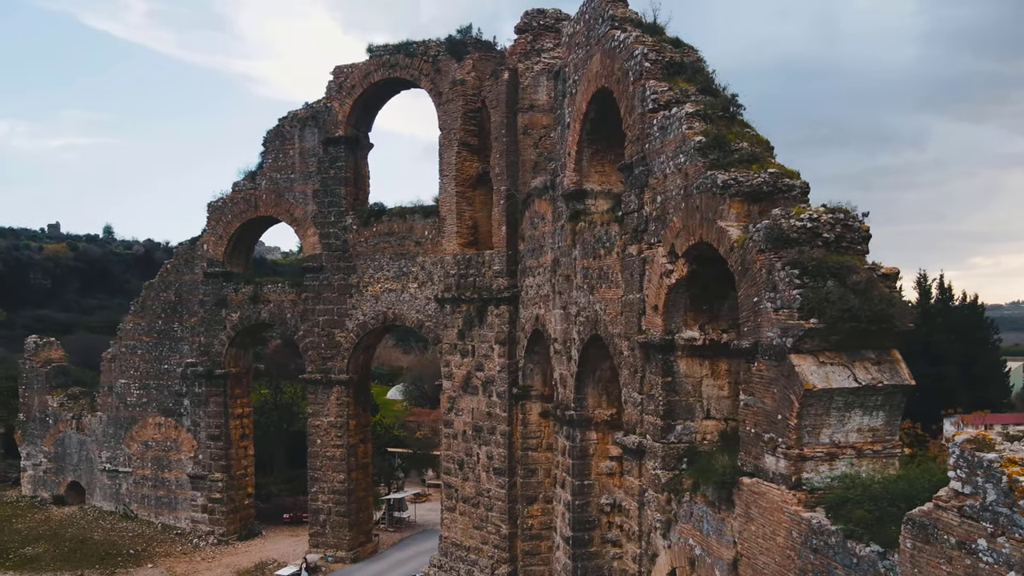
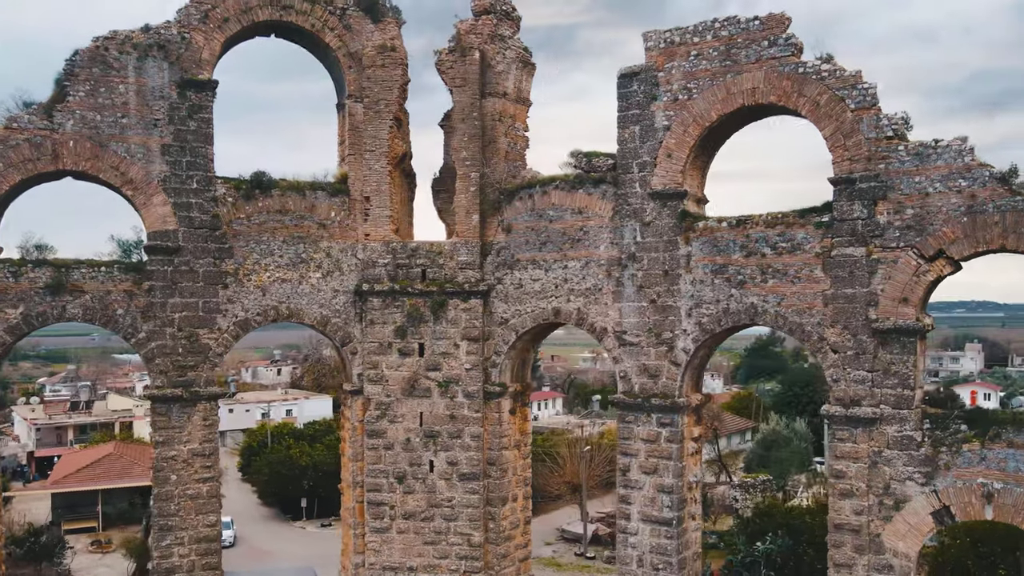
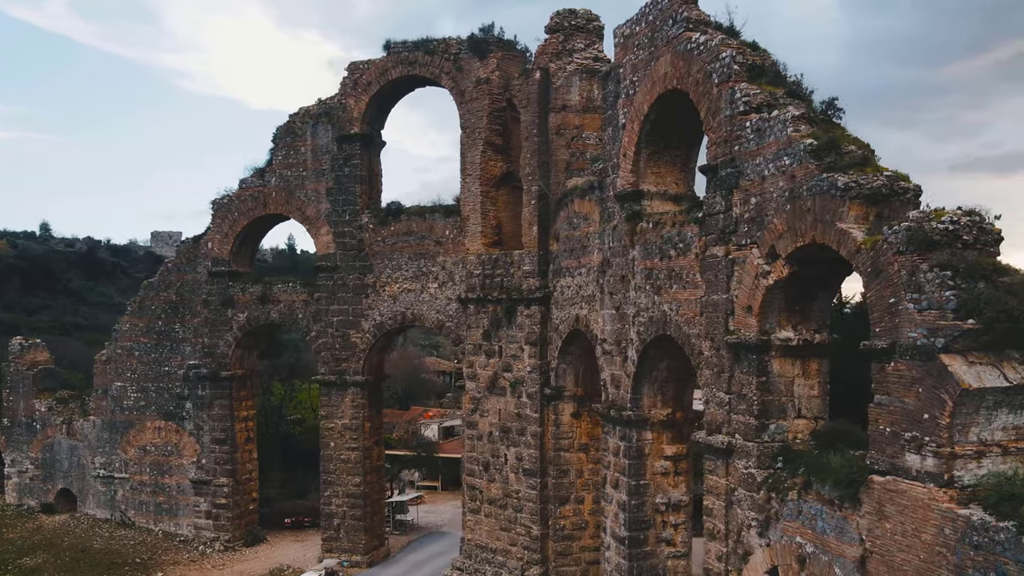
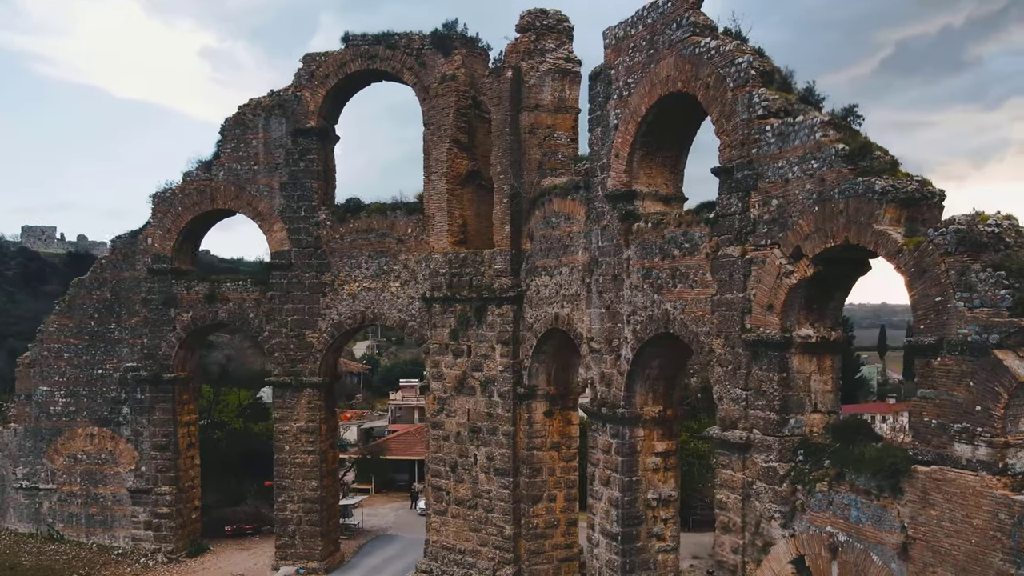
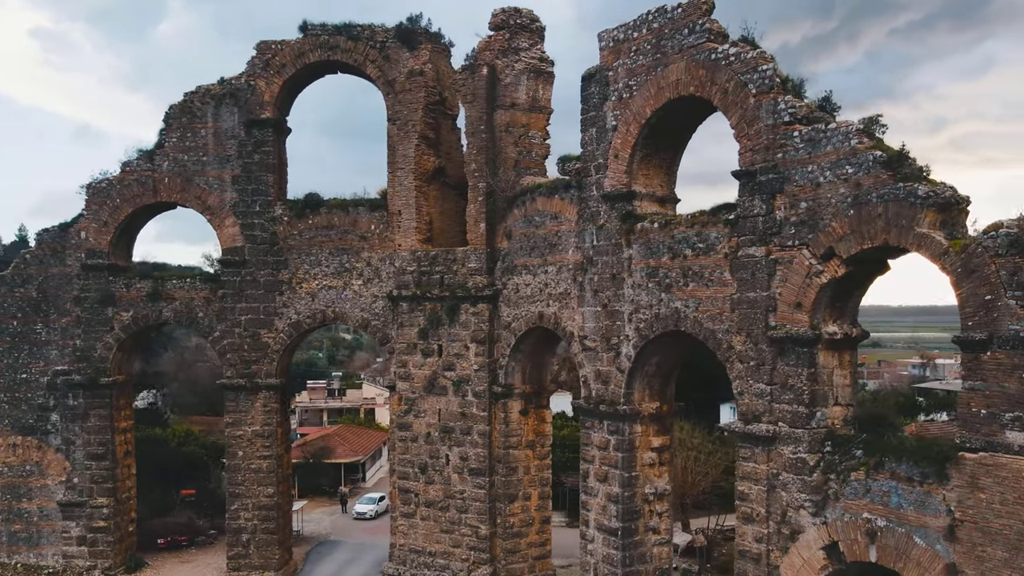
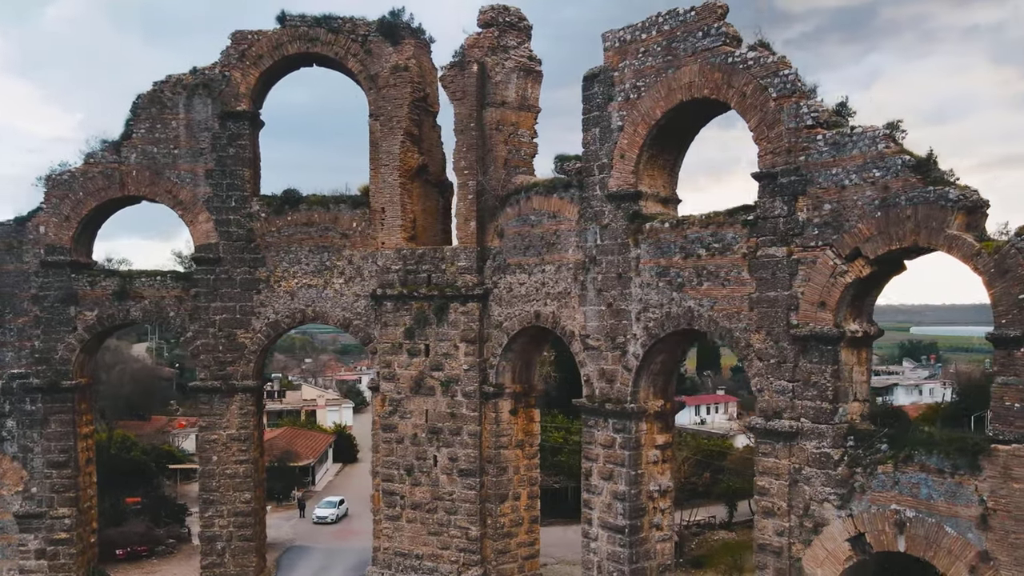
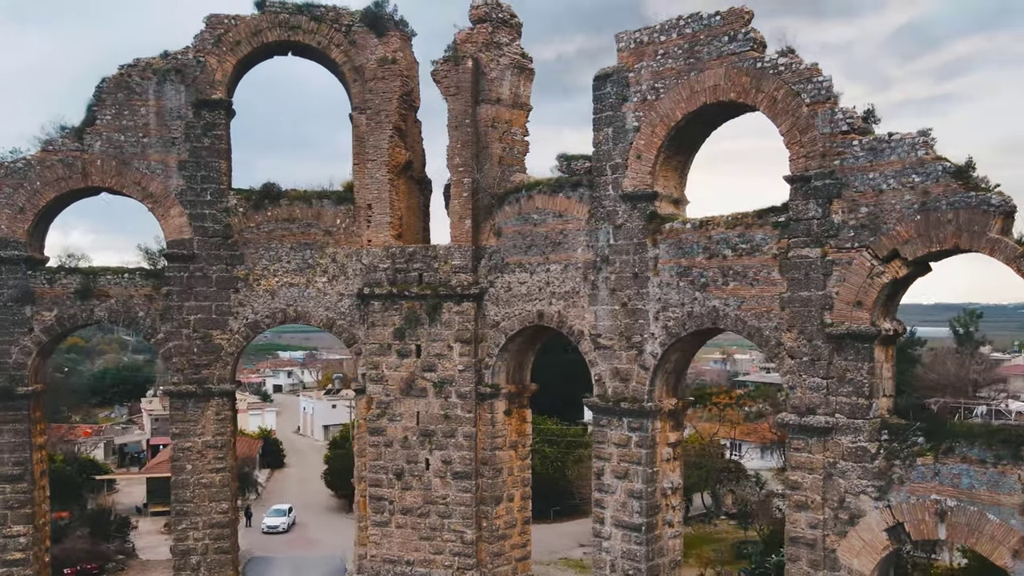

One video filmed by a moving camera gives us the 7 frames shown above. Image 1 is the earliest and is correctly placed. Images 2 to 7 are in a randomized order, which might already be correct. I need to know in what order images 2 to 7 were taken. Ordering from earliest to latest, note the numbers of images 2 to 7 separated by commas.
3, 4, 5, 6, 7, 2
